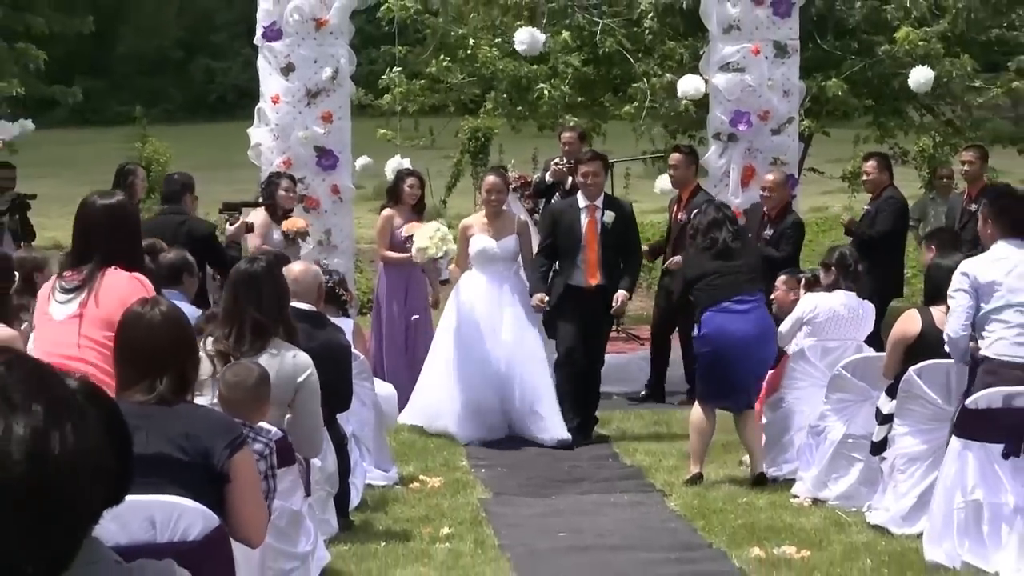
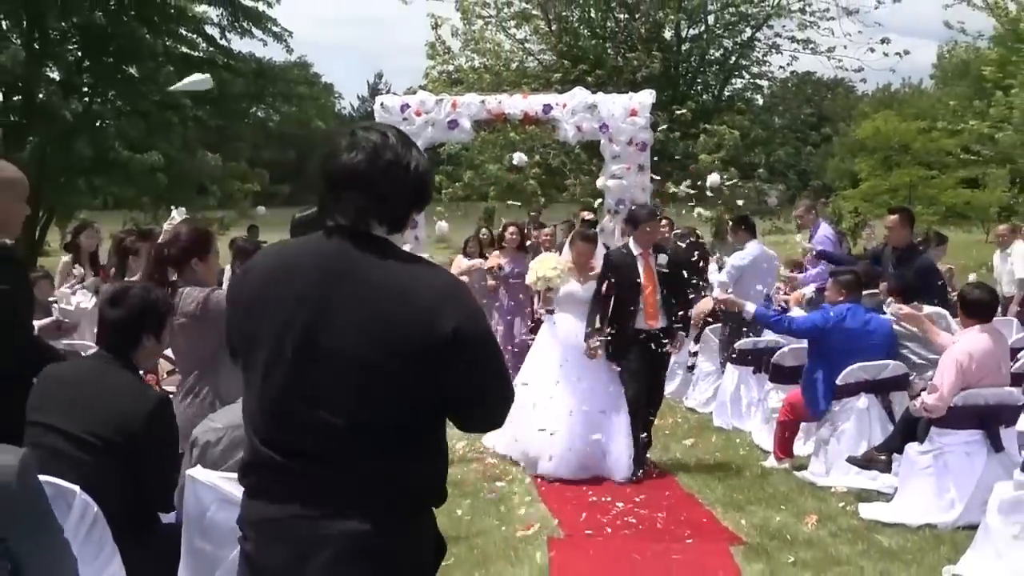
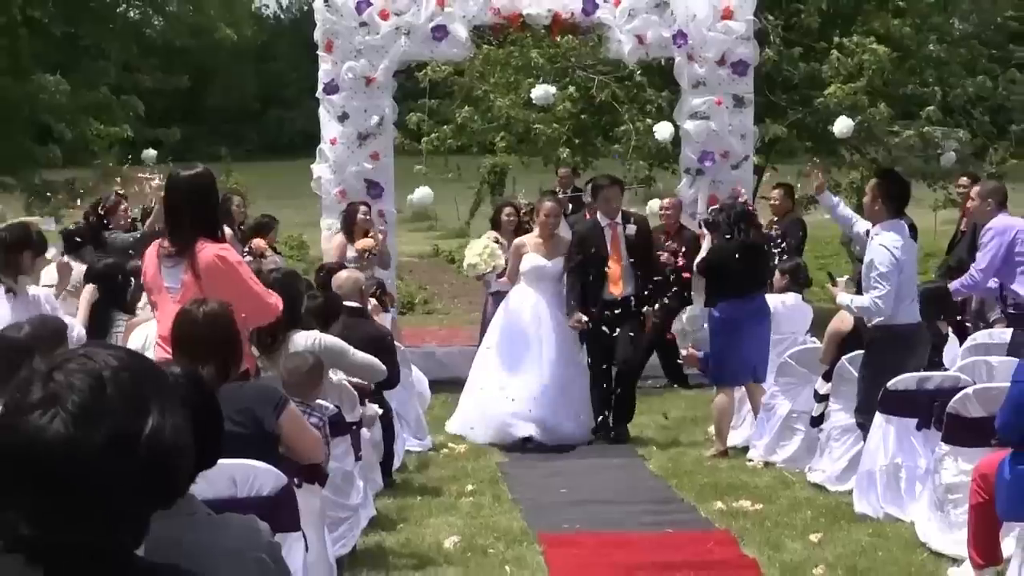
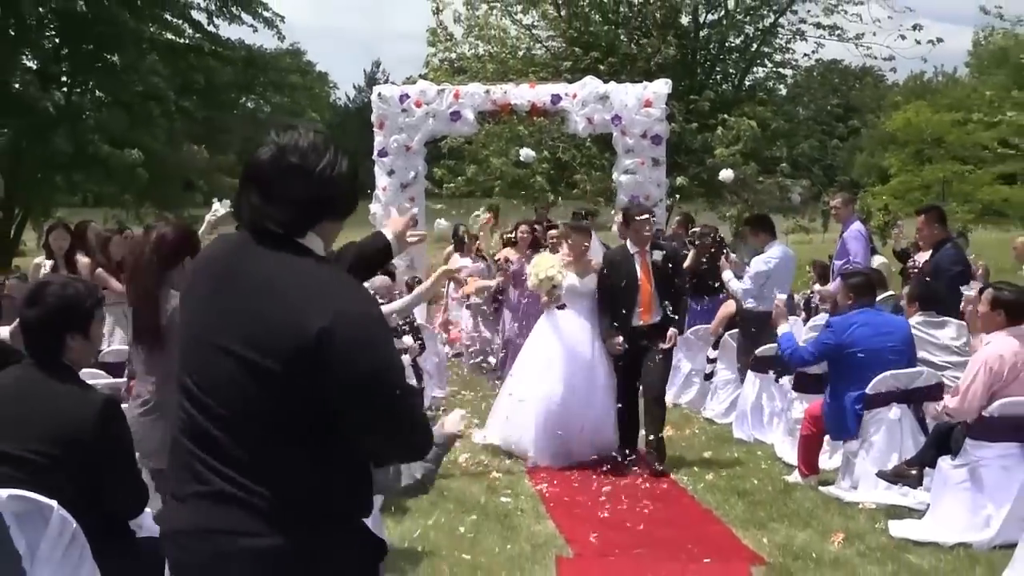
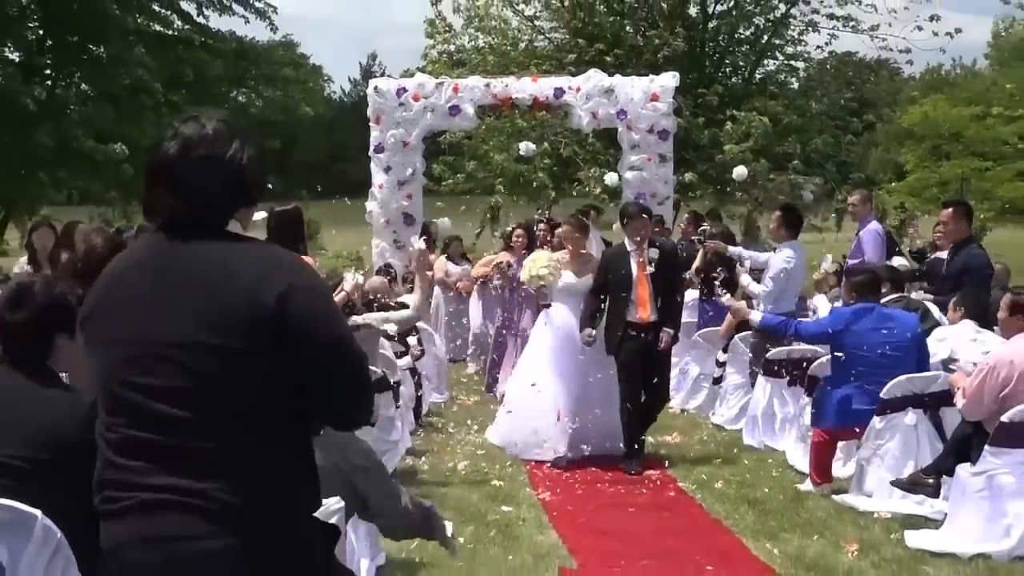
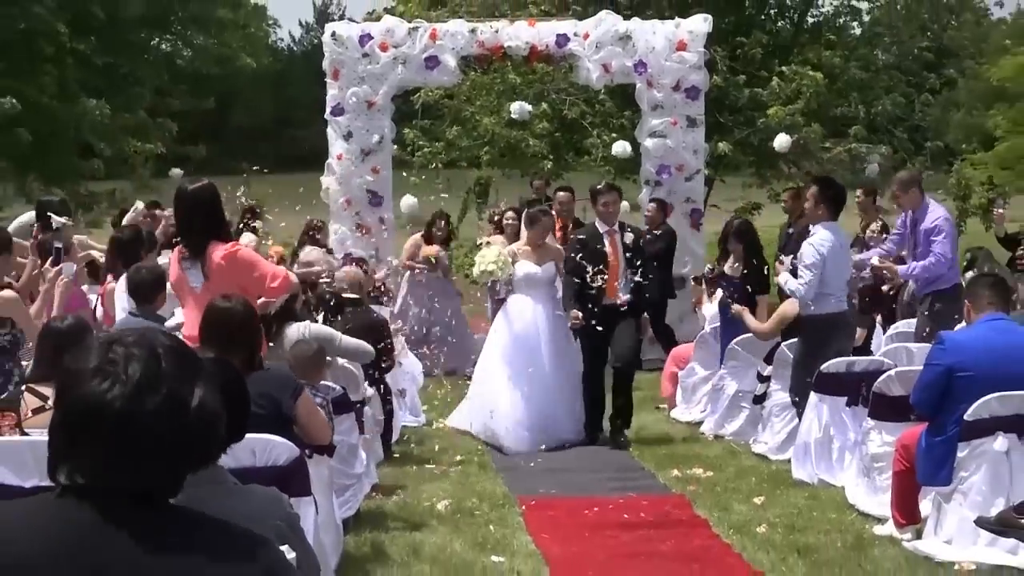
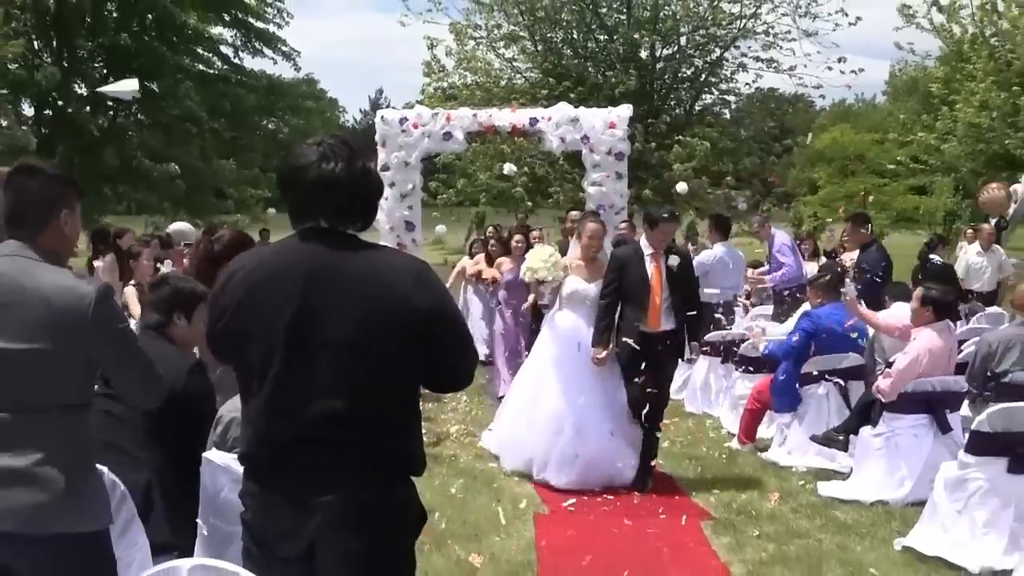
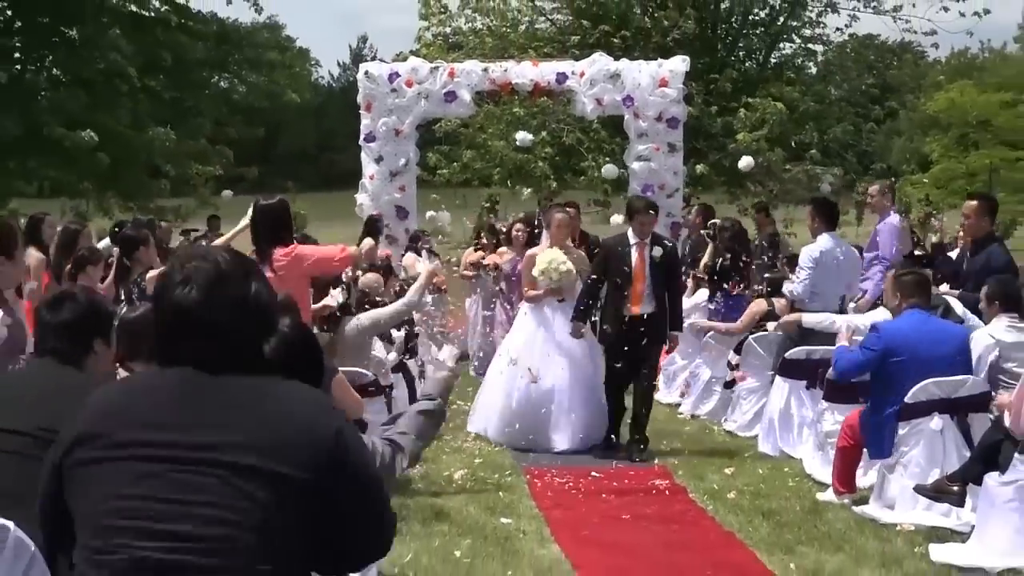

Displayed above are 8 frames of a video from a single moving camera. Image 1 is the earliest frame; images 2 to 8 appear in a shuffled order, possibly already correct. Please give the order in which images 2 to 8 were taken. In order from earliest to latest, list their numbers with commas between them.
3, 6, 8, 5, 4, 2, 7
